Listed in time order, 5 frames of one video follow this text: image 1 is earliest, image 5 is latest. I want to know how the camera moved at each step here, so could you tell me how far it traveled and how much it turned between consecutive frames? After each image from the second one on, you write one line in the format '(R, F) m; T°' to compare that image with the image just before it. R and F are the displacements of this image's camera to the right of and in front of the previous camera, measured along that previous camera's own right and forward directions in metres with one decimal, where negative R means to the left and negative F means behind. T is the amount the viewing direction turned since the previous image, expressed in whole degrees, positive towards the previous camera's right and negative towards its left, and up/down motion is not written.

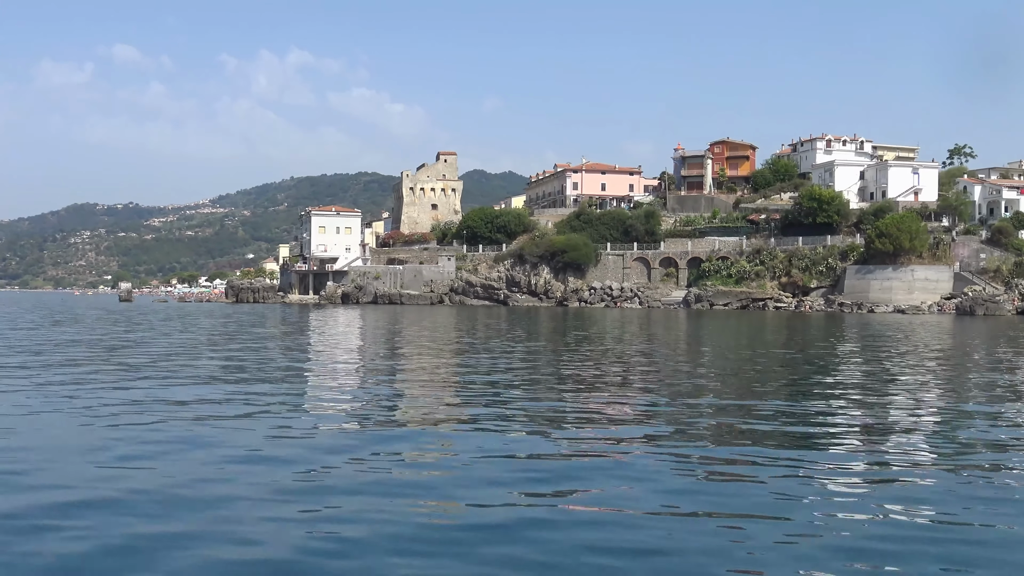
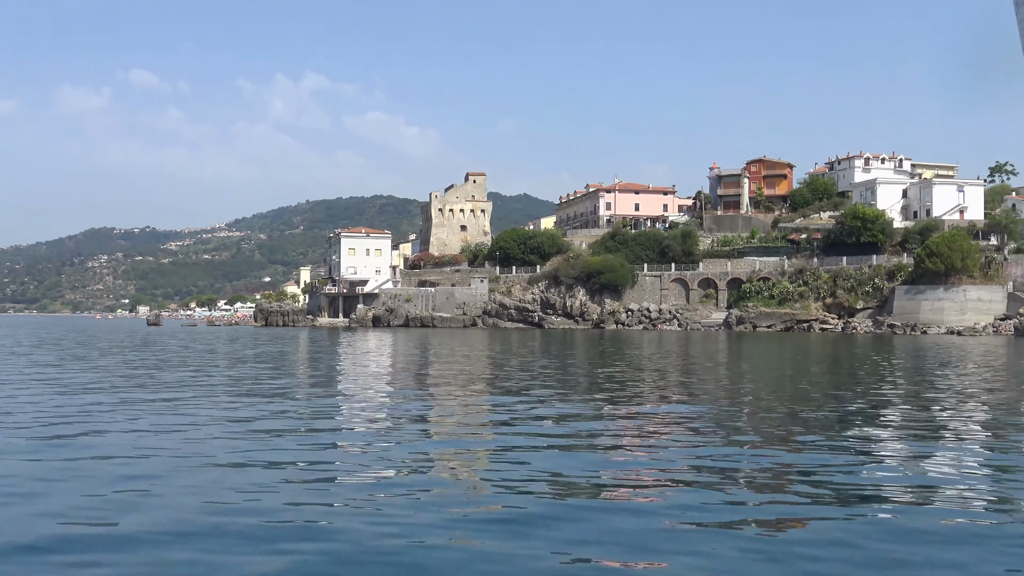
(-1.2, +0.9) m; -1°
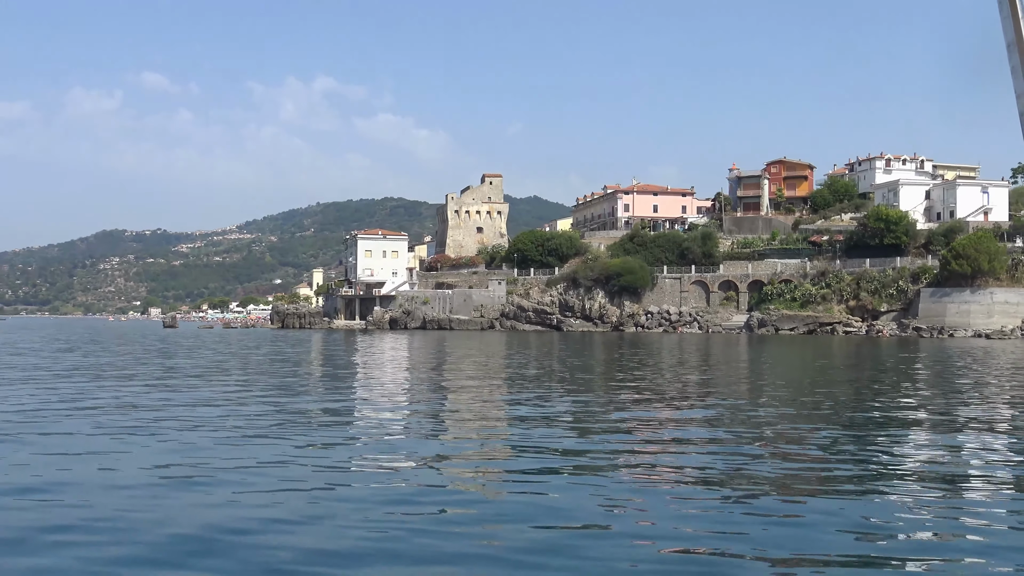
(-0.5, +0.4) m; -1°
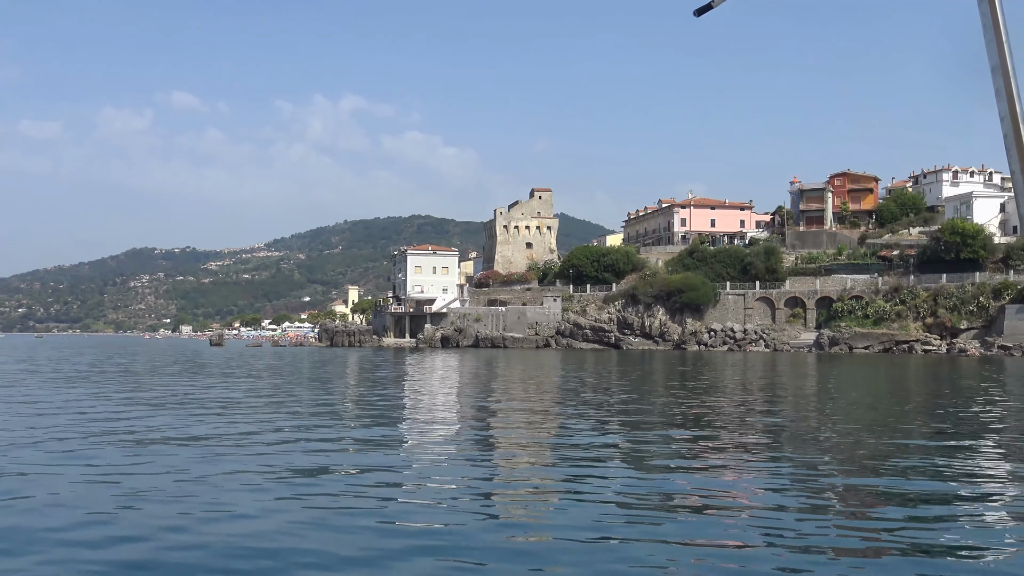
(-1.8, +1.4) m; -1°
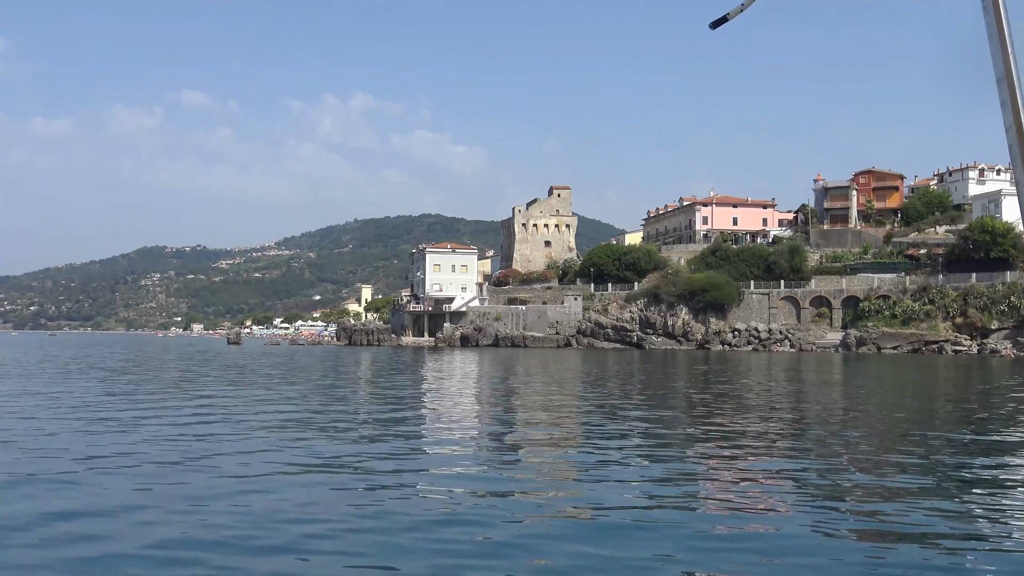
(-0.6, +0.5) m; 0°
